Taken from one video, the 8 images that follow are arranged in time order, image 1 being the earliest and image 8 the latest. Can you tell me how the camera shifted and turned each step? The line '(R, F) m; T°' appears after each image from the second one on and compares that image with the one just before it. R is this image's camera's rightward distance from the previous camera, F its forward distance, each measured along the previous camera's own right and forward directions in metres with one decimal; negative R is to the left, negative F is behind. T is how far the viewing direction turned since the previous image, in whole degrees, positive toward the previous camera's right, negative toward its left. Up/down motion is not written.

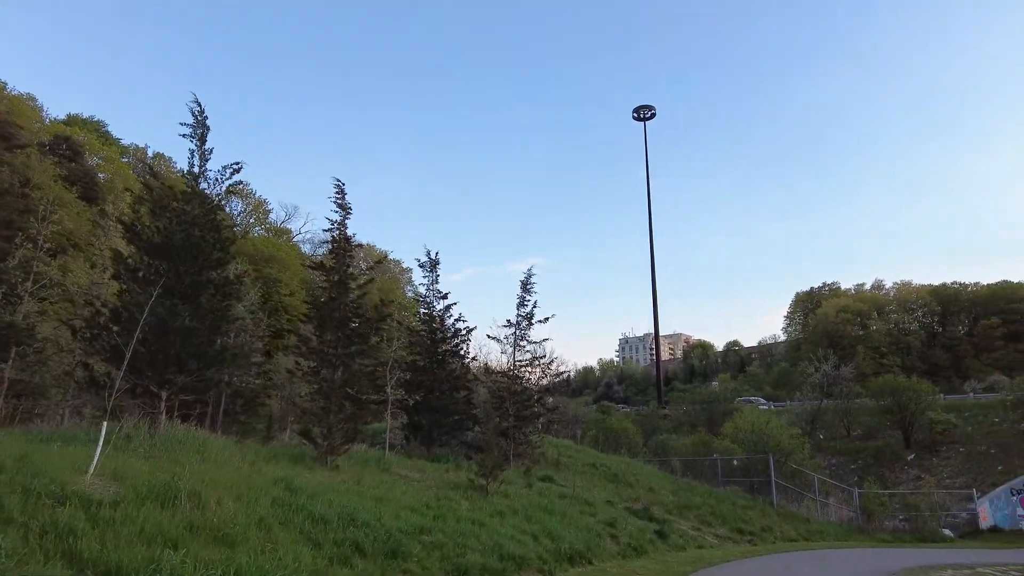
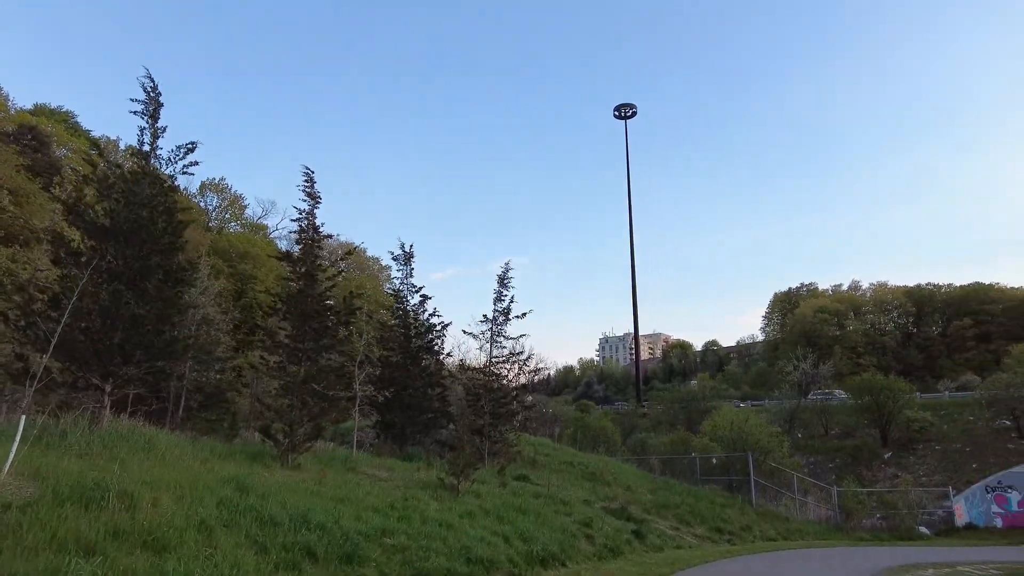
(+0.2, +0.5) m; +2°
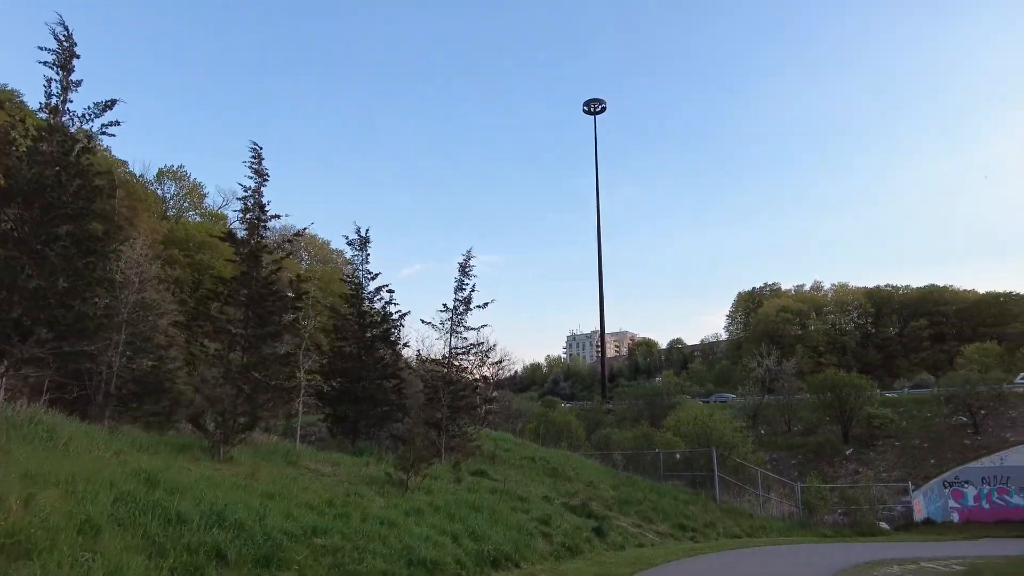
(+0.2, +0.8) m; +3°
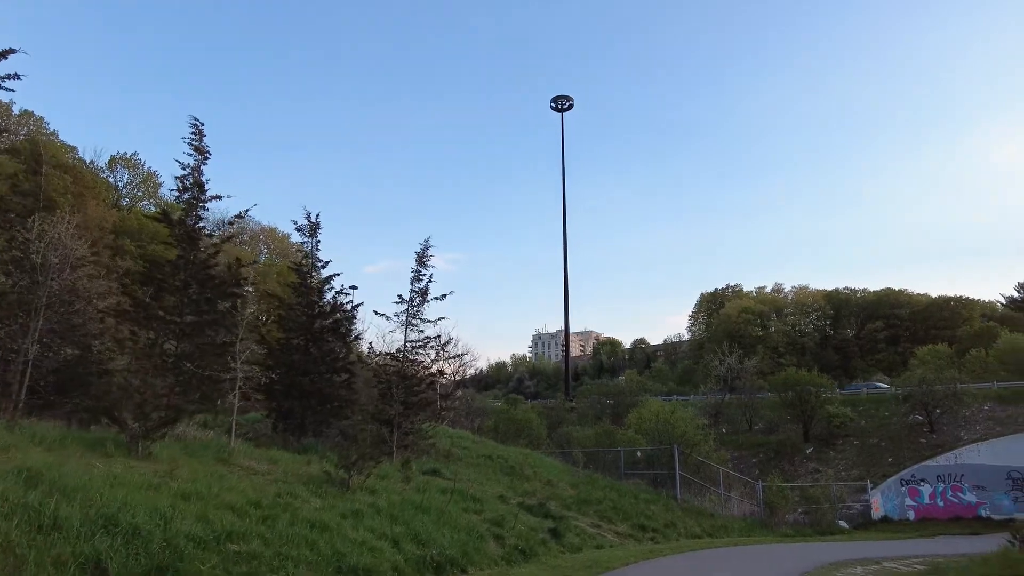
(+0.2, +0.8) m; +3°
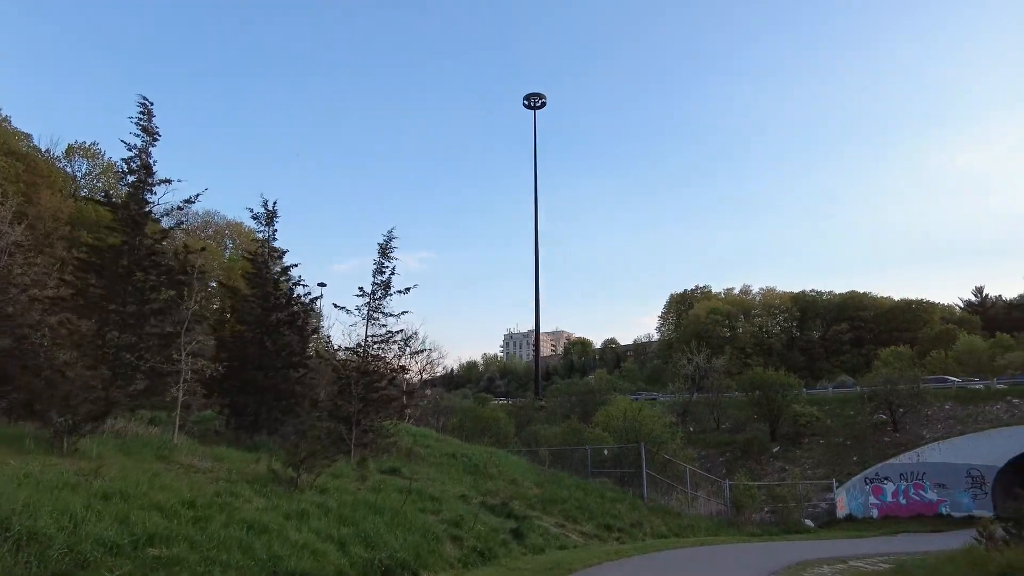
(+0.2, +0.5) m; +2°
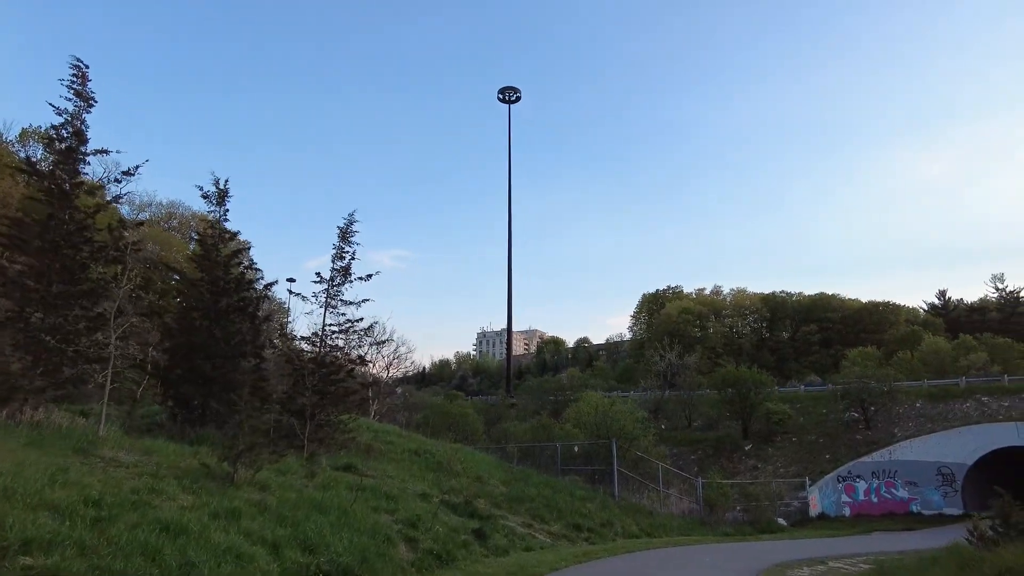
(+0.2, +0.9) m; +2°
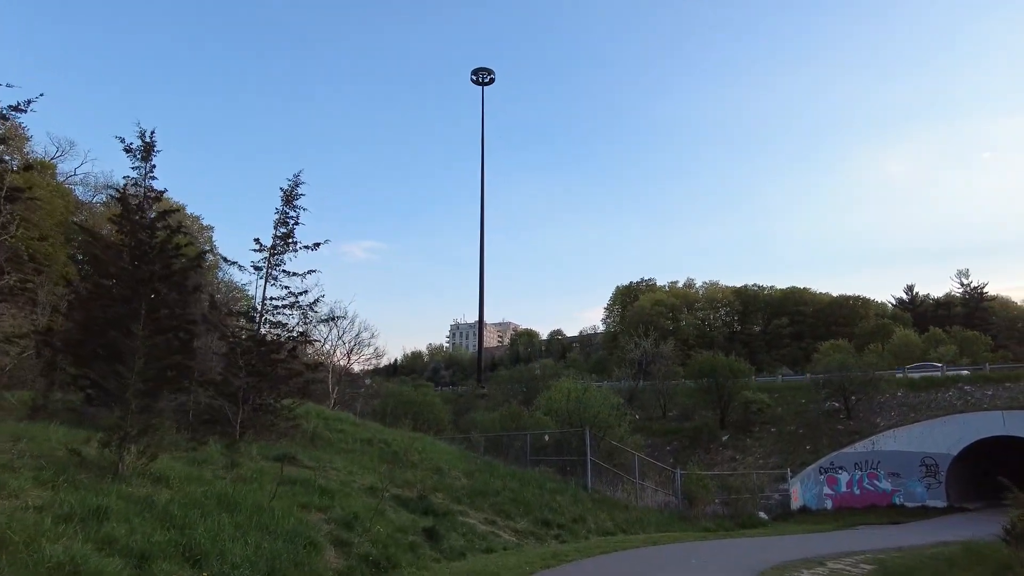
(+0.2, +1.7) m; +2°
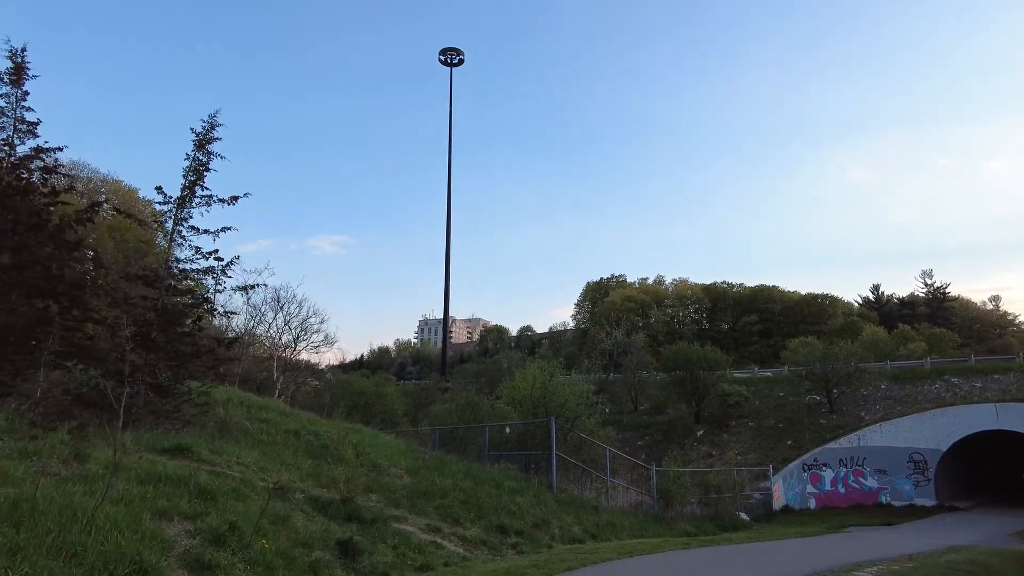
(+0.3, +2.4) m; +3°
